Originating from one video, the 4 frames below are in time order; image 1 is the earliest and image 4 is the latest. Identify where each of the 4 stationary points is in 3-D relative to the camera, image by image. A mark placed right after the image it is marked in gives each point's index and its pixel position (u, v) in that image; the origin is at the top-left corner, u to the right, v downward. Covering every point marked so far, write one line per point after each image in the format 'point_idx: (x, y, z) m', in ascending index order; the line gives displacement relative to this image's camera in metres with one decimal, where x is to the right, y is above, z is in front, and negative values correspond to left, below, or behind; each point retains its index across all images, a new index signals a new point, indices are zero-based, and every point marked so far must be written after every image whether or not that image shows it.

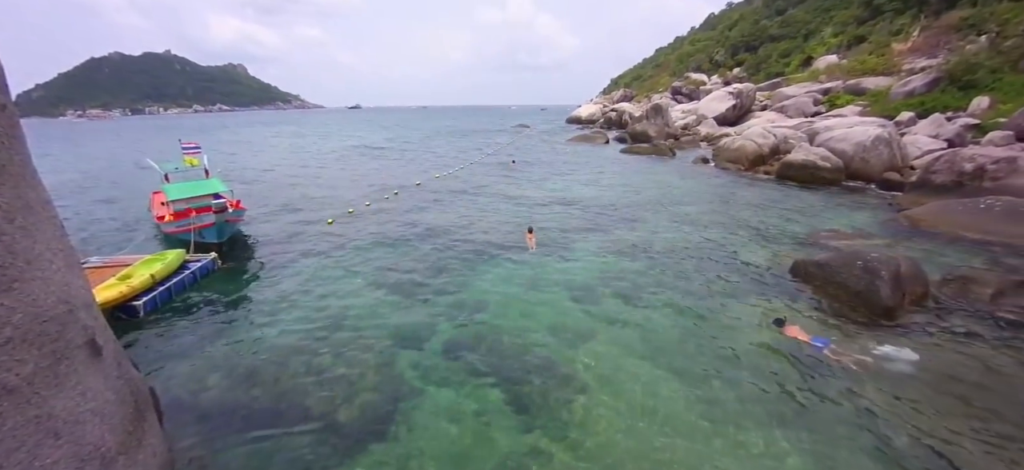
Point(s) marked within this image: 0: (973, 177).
0: (+14.6, +2.0, +14.8) m
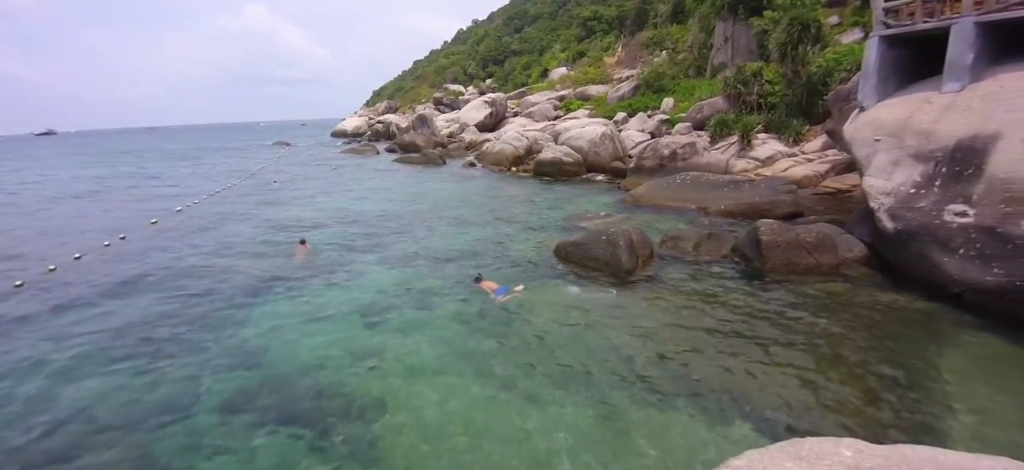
0: (+6.7, +3.1, +18.6) m
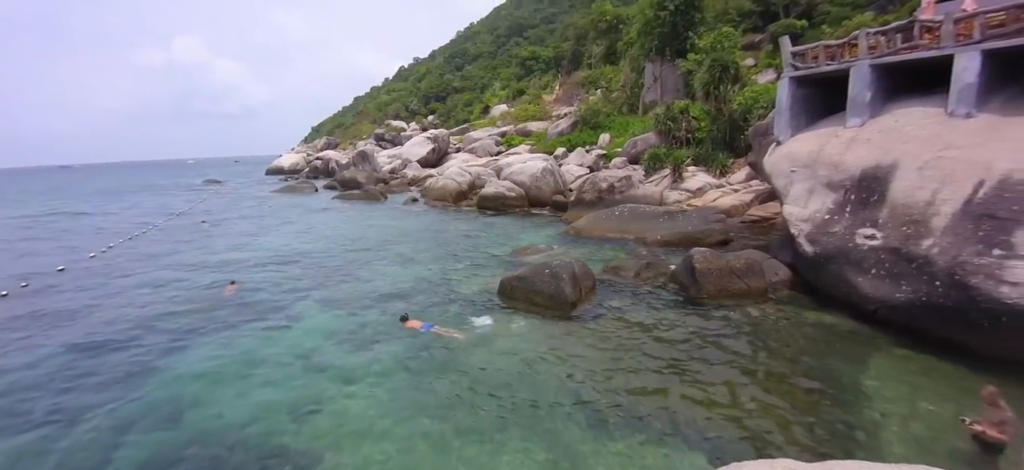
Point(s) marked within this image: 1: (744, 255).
0: (+4.4, +1.9, +19.3) m
1: (+6.9, -0.6, +13.3) m
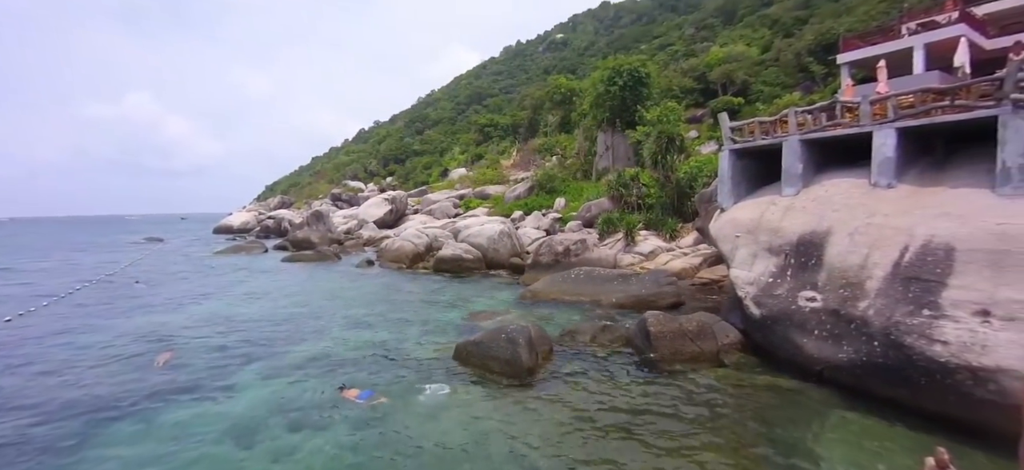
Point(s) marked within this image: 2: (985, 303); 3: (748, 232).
0: (+2.7, -0.7, +19.7) m
1: (+5.6, -2.5, +13.6) m
2: (+8.8, -1.2, +8.2) m
3: (+8.0, +0.1, +14.9) m
